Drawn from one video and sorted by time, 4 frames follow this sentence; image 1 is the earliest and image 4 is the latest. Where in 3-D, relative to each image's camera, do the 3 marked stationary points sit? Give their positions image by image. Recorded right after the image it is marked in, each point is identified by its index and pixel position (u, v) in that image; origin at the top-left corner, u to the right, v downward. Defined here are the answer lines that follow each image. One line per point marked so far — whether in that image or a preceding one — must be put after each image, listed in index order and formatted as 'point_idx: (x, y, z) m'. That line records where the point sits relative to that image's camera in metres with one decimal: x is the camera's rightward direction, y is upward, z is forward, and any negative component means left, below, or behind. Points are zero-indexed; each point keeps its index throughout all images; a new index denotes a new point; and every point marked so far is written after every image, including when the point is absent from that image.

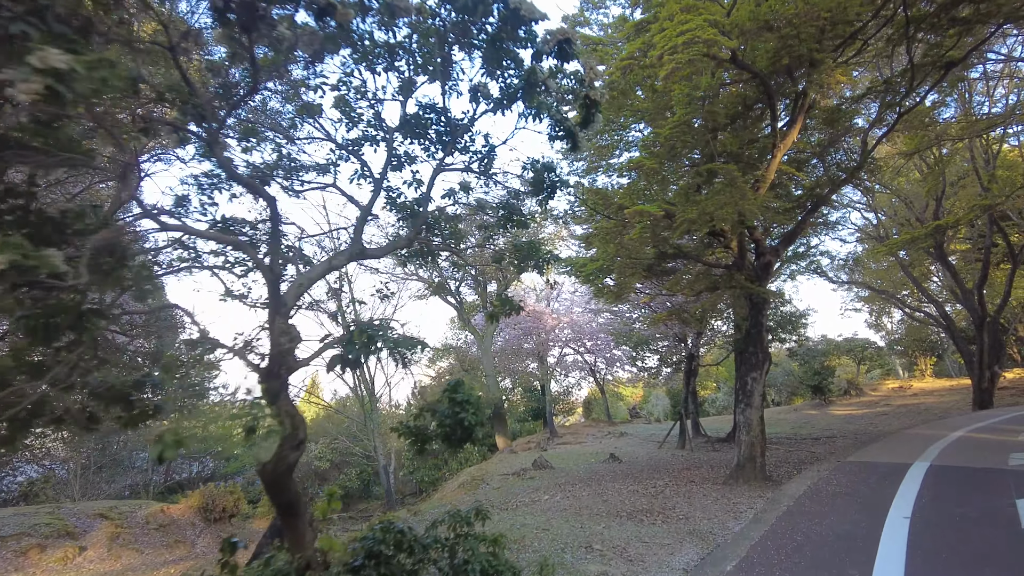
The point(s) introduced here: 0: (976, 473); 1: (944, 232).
0: (+5.1, -2.0, +7.1) m
1: (+13.2, +1.7, +19.7) m
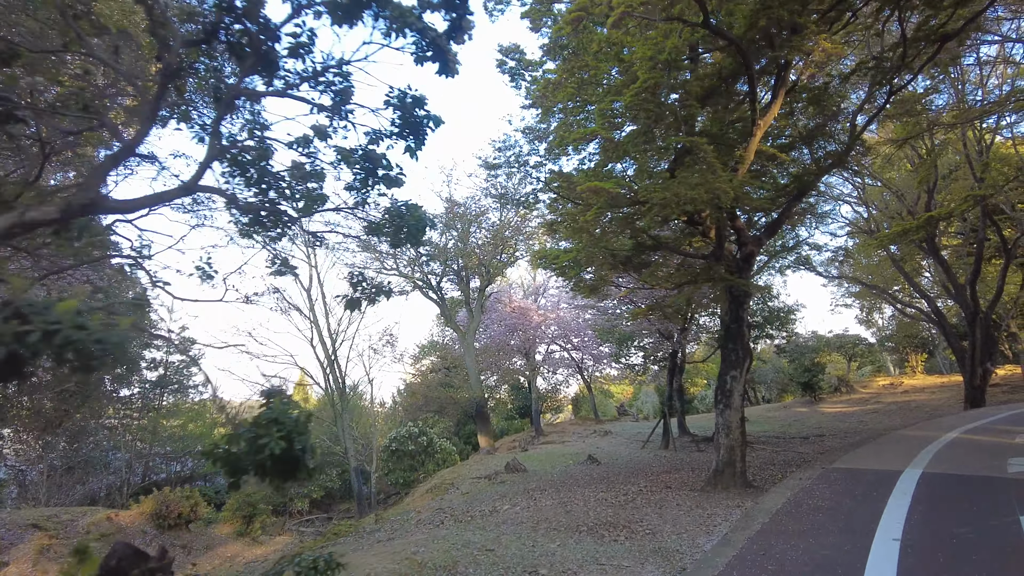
0: (+4.6, -1.9, +6.4) m
1: (+12.6, +1.9, +19.1) m
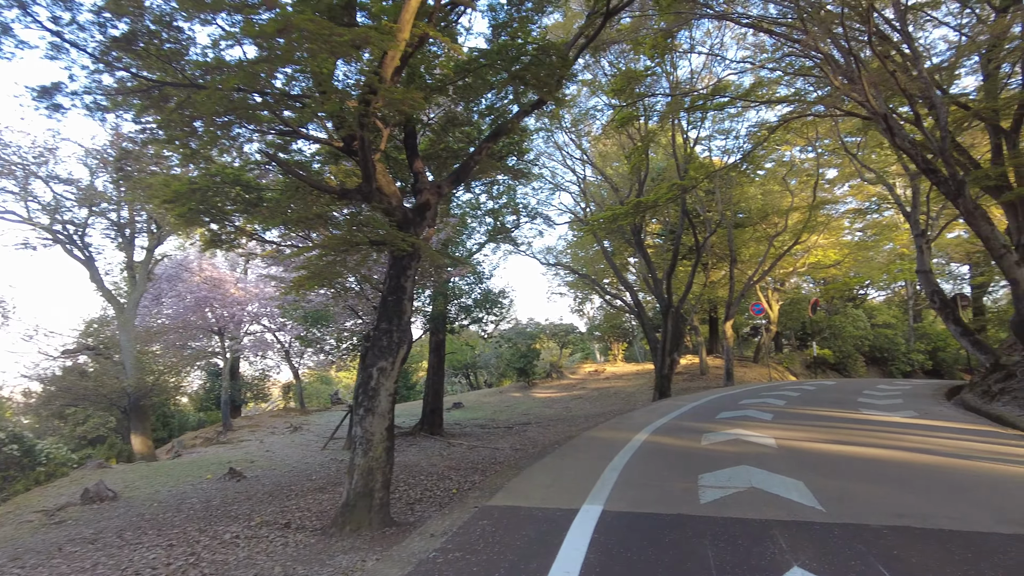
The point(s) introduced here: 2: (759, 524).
0: (+1.0, -1.7, +4.4) m
1: (+3.9, +2.2, +19.2) m
2: (+1.6, -1.6, +4.3) m
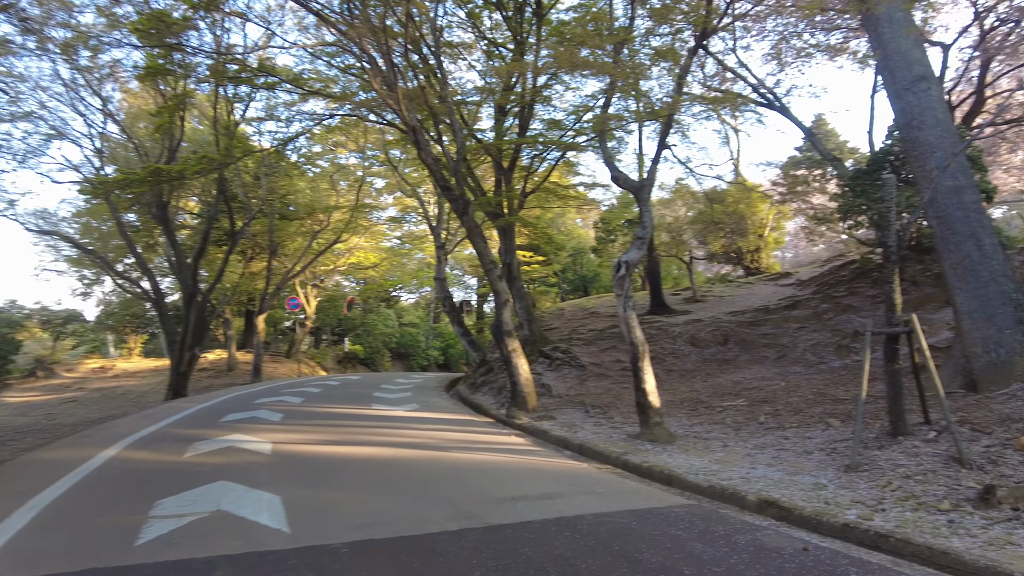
0: (-2.2, -1.5, +3.2) m
1: (-8.8, +2.6, +16.7) m
2: (-1.7, -1.5, +3.5) m
